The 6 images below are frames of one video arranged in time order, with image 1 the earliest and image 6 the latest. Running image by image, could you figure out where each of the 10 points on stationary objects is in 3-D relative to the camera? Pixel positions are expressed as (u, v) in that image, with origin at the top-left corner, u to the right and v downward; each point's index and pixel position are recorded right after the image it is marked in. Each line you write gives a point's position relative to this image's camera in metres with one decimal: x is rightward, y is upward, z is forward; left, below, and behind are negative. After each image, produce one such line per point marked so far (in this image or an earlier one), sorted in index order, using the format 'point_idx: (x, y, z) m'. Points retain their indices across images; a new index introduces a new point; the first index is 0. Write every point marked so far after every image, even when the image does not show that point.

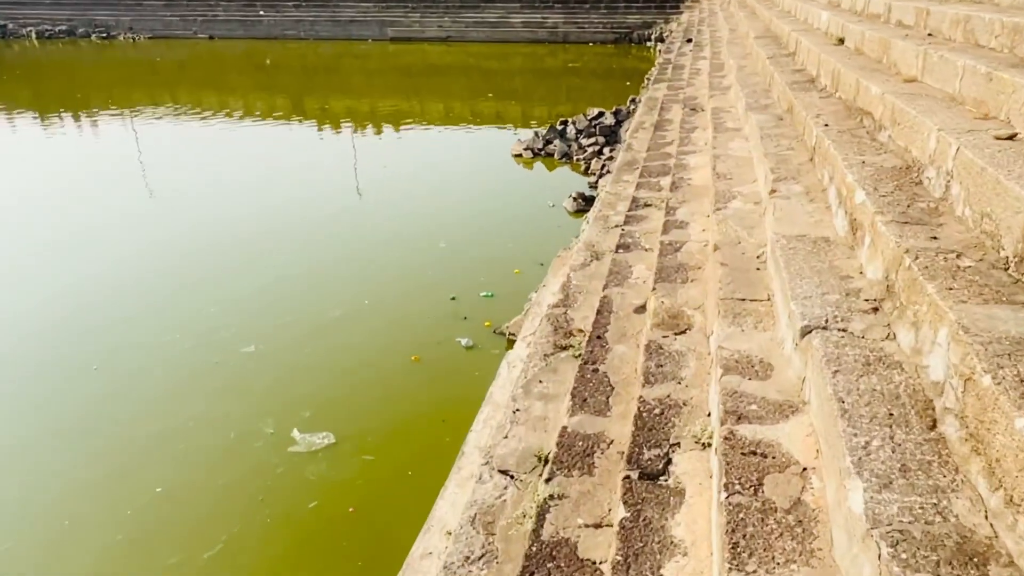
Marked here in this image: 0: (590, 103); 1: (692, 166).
0: (+1.0, +2.5, +16.0) m
1: (+0.8, +0.6, +5.3) m
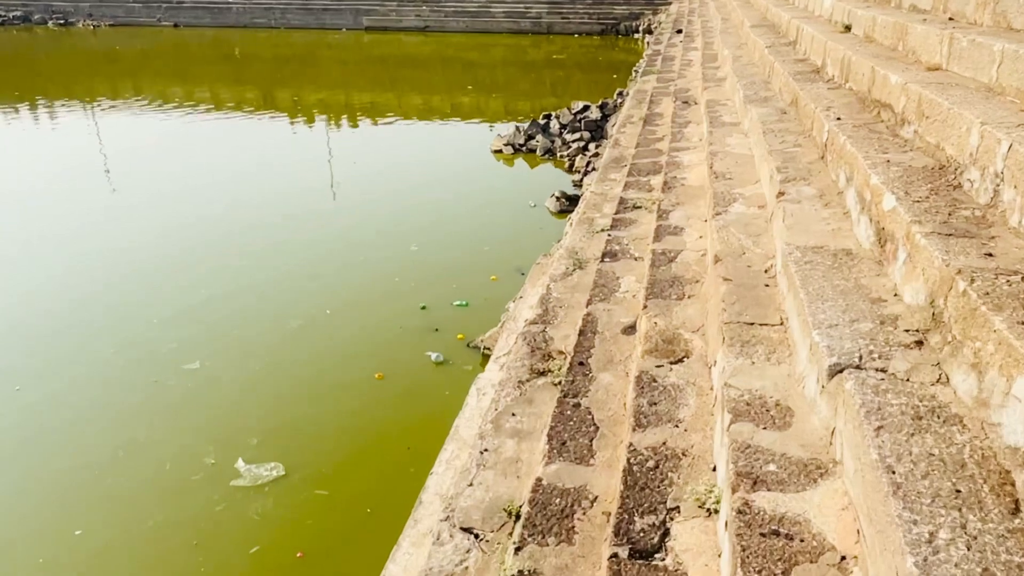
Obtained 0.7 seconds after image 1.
0: (+0.8, +2.5, +15.5) m
1: (+0.7, +0.5, +4.9) m
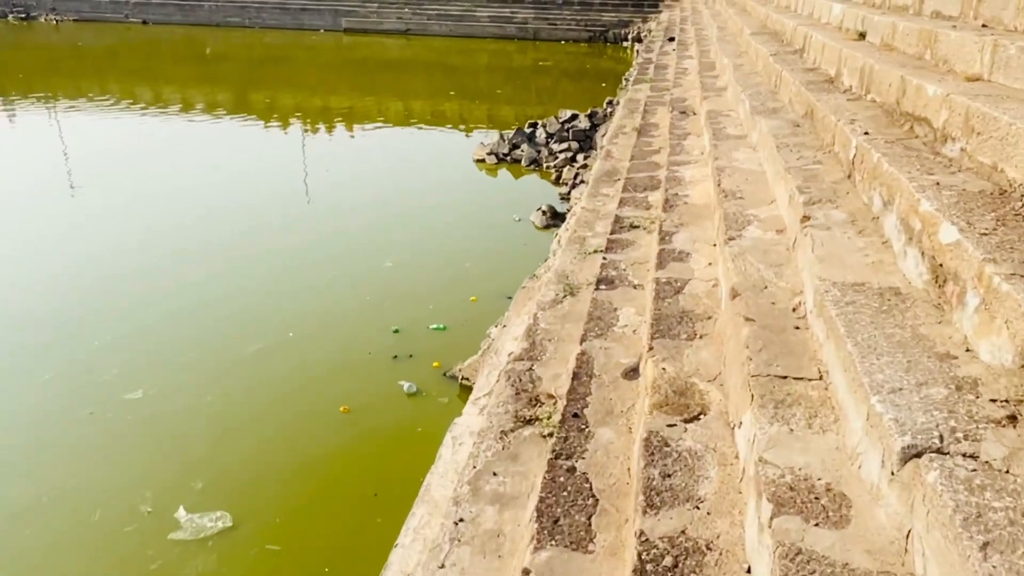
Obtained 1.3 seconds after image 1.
0: (+0.6, +2.3, +15.1) m
1: (+0.7, +0.4, +4.4) m
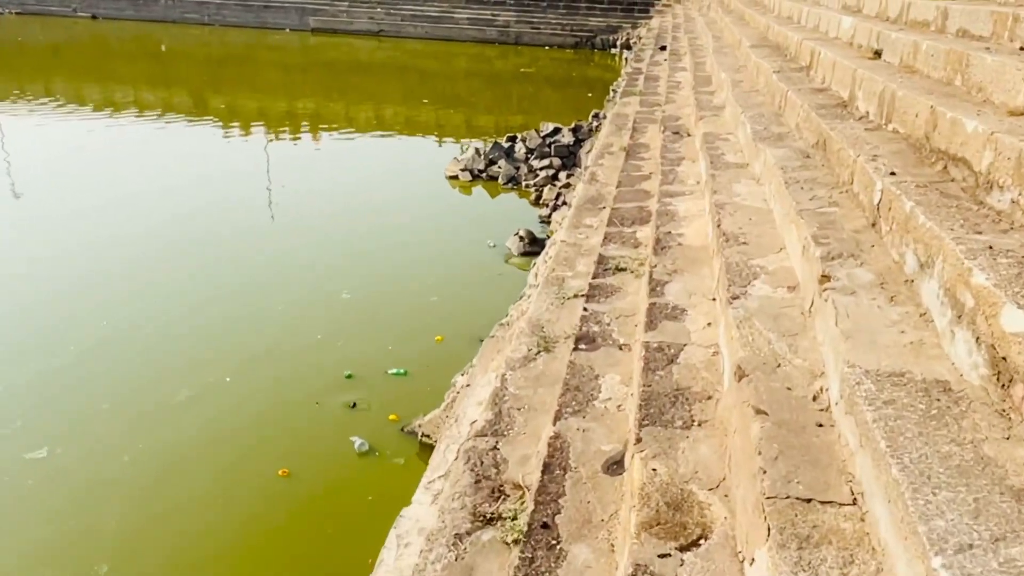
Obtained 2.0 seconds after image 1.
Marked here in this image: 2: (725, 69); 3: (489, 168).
0: (+0.4, +2.1, +14.6) m
1: (+0.6, +0.2, +4.0) m
2: (+1.1, +1.2, +6.3) m
3: (-0.2, +1.0, +9.7) m
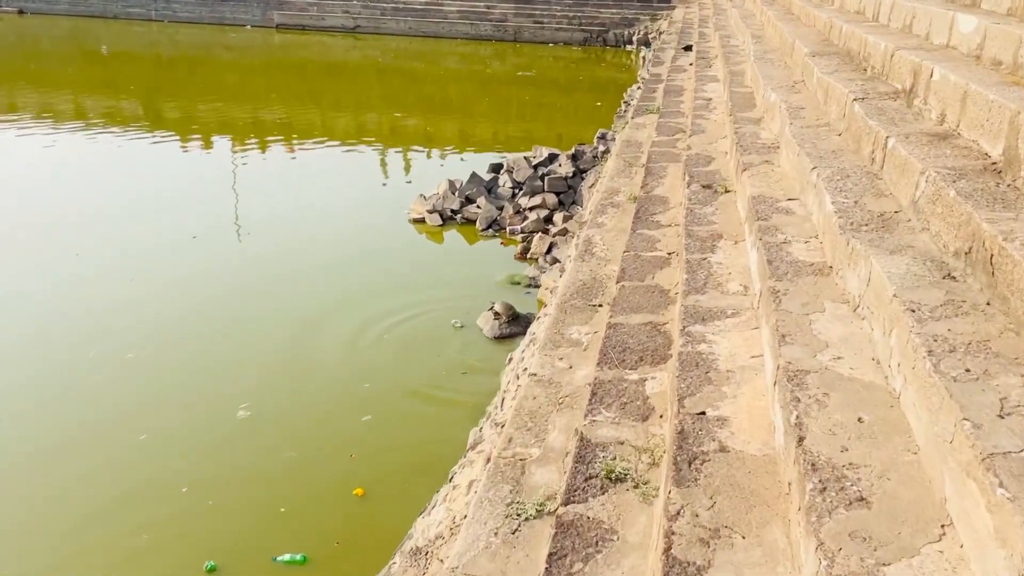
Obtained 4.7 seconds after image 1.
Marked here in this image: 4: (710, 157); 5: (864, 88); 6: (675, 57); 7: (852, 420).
0: (+0.5, +1.8, +13.0) m
1: (+0.4, -0.1, +2.4) m
2: (+1.1, +0.8, +4.7) m
3: (-0.2, +0.6, +8.1) m
4: (+0.7, +0.5, +4.4) m
5: (+1.1, +0.6, +3.7) m
6: (+1.3, +1.7, +9.0) m
7: (+0.5, -0.2, +1.8) m
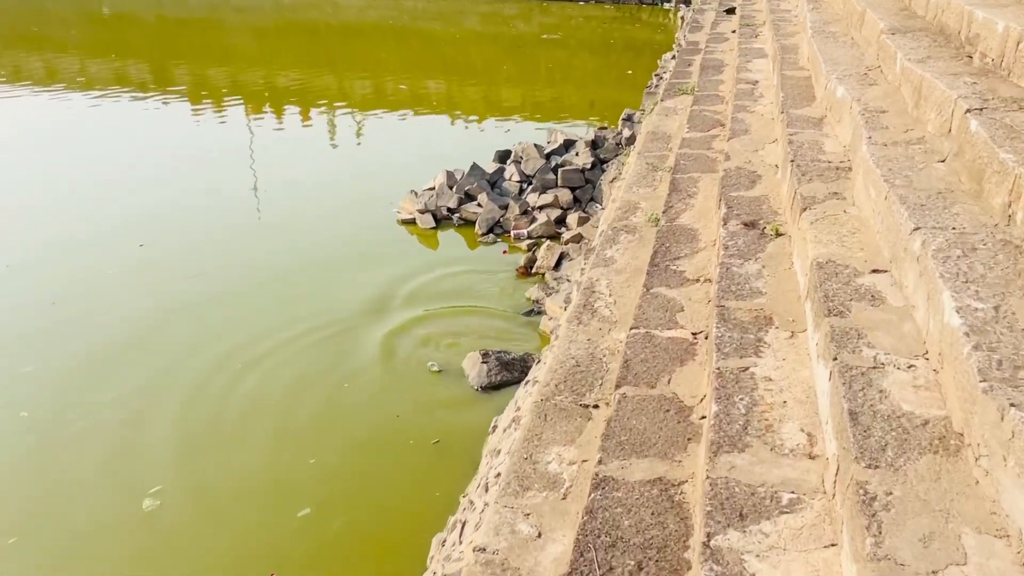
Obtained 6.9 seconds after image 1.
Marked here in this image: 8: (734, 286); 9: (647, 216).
0: (+0.8, +1.9, +11.8) m
1: (+0.3, -0.4, +1.3) m
2: (+1.0, +0.6, +3.6) m
3: (-0.1, +0.6, +7.0) m
4: (+0.7, +0.3, +3.3) m
5: (+1.0, +0.4, +2.6) m
6: (+1.4, +1.8, +7.9) m
7: (+0.4, -0.5, +0.8) m
8: (+0.5, 0.0, +2.5) m
9: (+0.4, +0.2, +3.7) m
